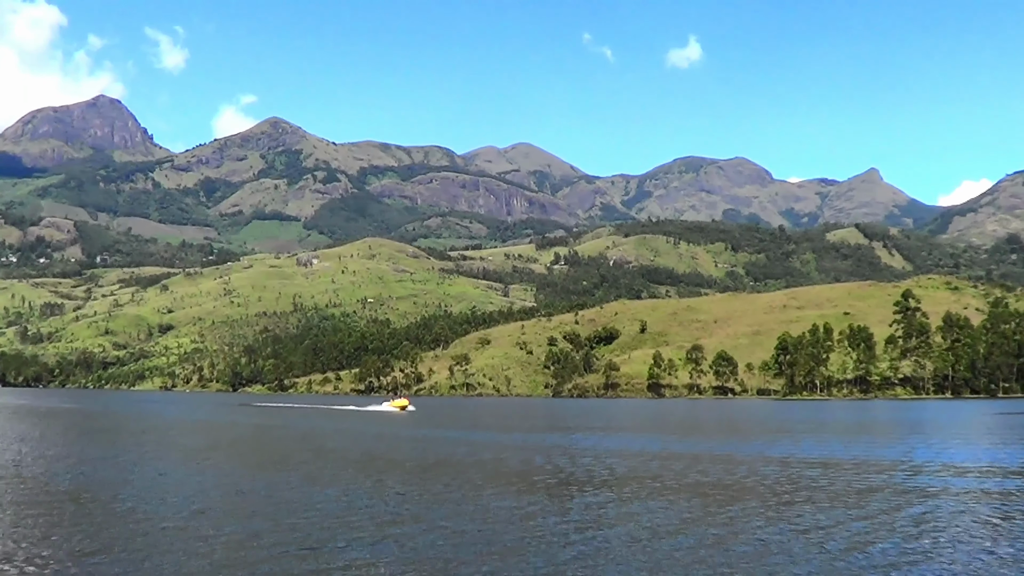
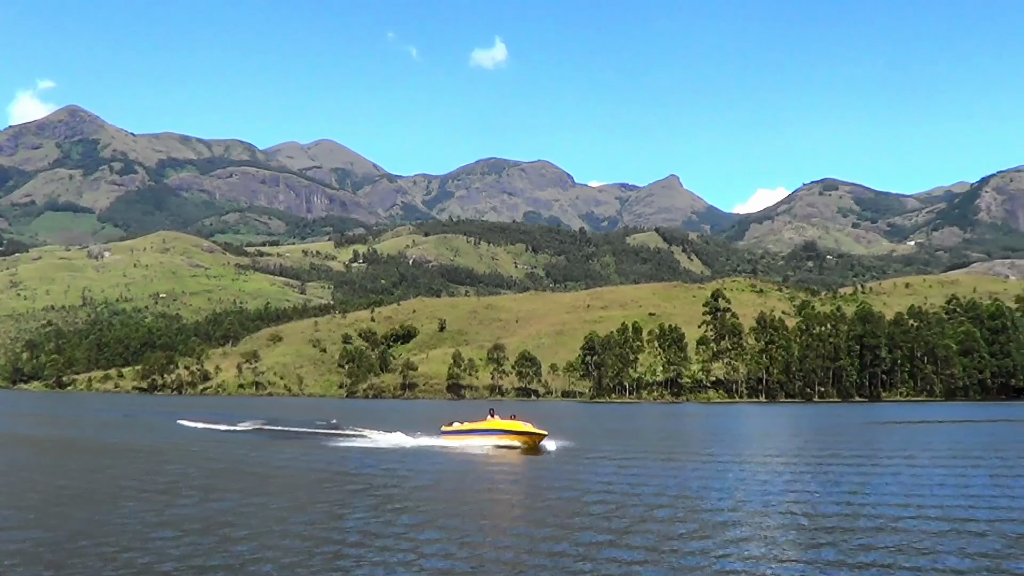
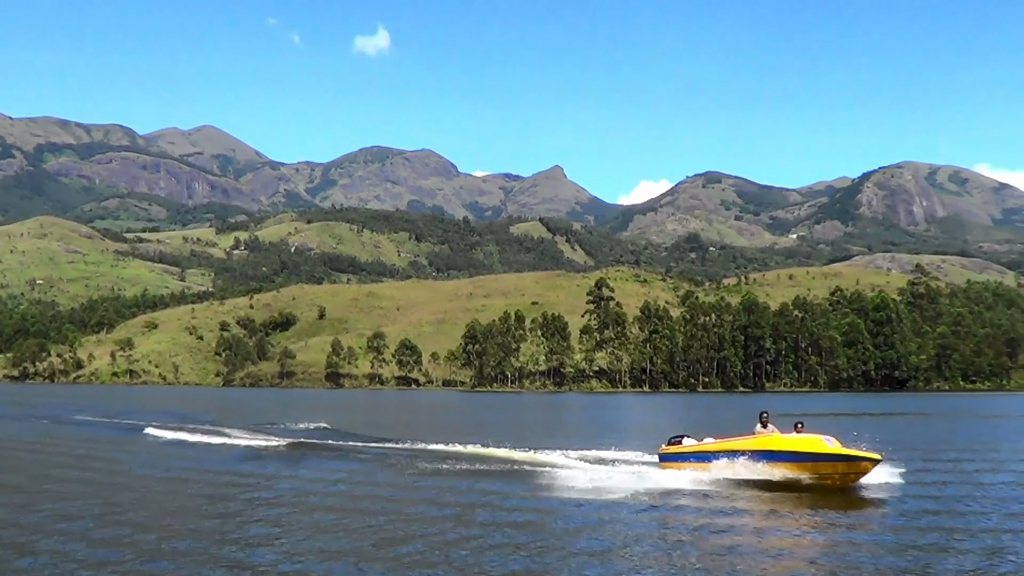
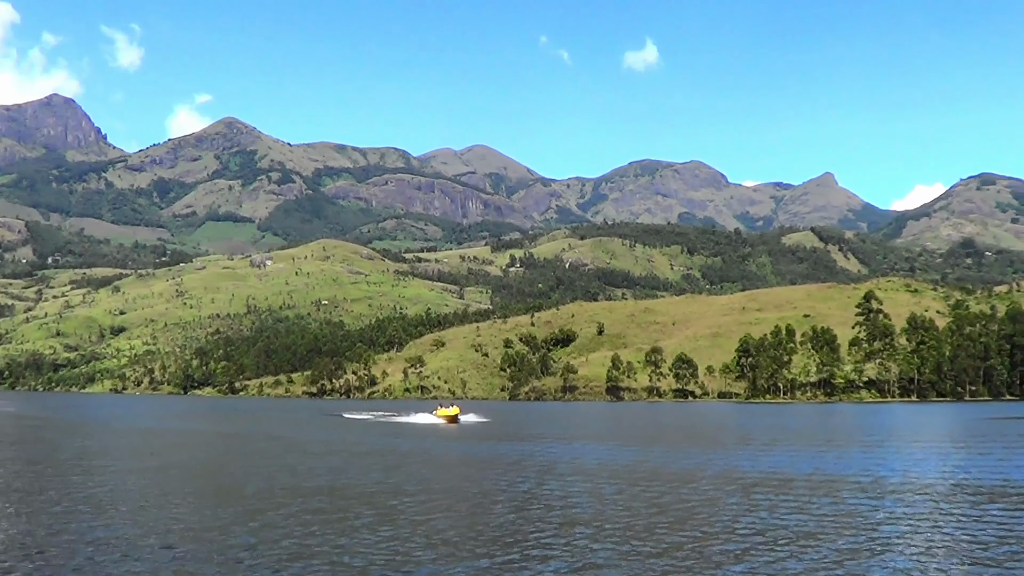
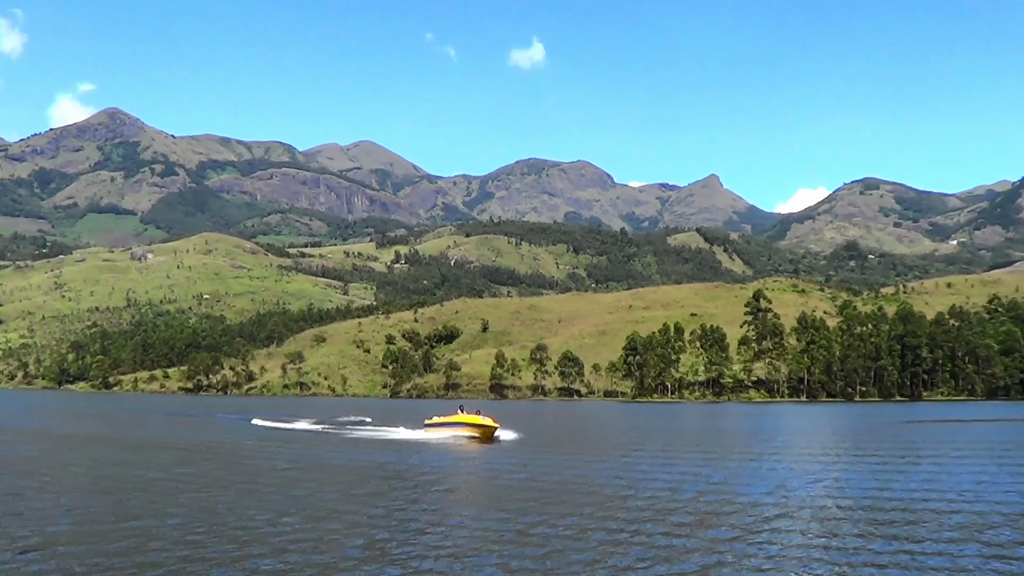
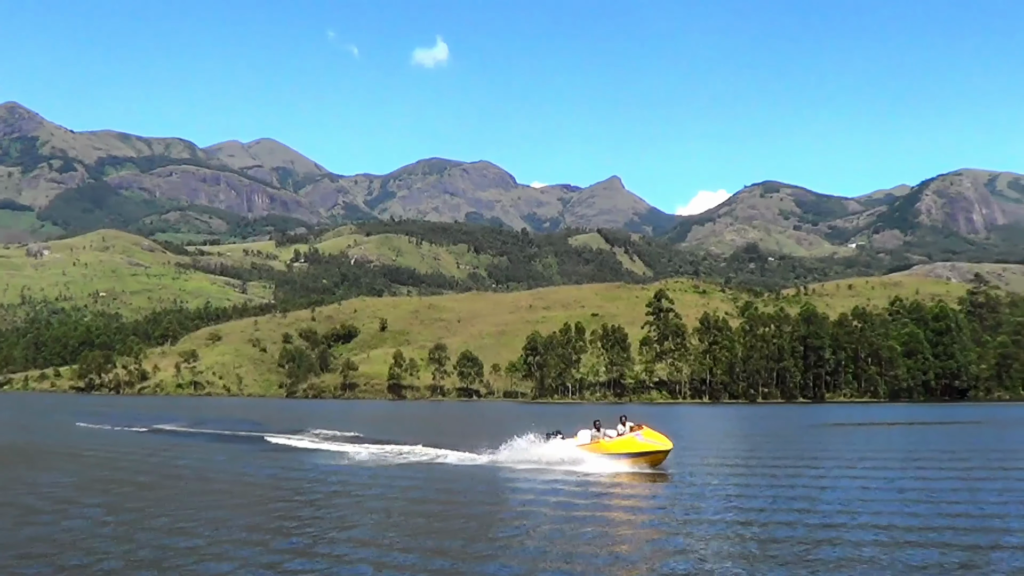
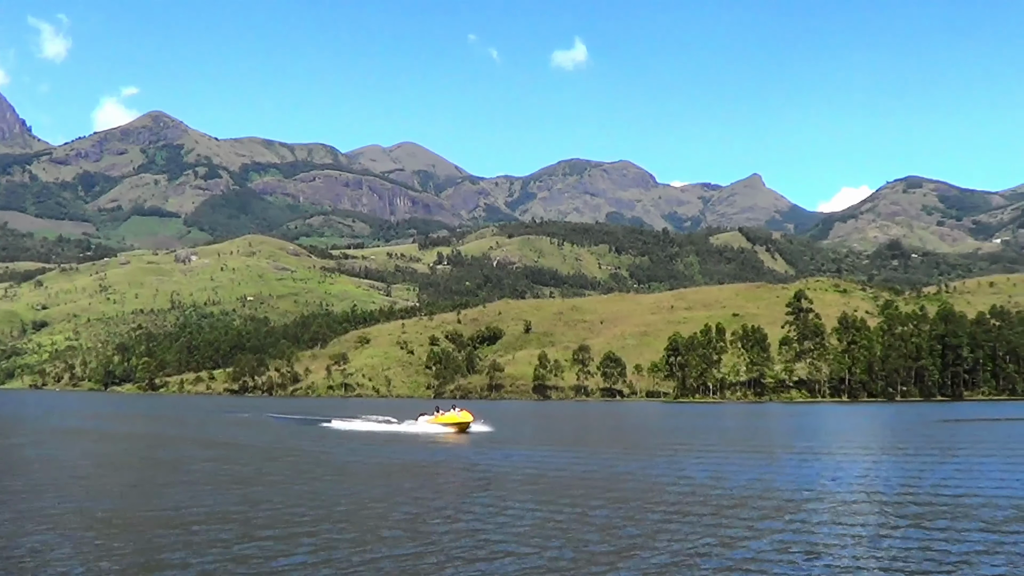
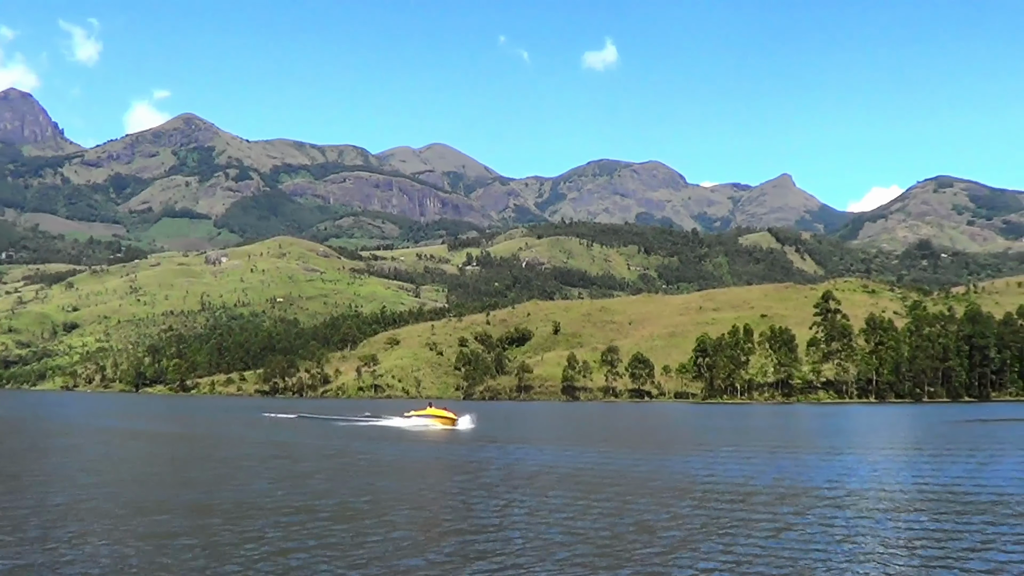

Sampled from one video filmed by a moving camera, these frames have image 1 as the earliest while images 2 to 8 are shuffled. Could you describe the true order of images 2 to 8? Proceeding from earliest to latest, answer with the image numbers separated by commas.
4, 8, 7, 5, 2, 6, 3
